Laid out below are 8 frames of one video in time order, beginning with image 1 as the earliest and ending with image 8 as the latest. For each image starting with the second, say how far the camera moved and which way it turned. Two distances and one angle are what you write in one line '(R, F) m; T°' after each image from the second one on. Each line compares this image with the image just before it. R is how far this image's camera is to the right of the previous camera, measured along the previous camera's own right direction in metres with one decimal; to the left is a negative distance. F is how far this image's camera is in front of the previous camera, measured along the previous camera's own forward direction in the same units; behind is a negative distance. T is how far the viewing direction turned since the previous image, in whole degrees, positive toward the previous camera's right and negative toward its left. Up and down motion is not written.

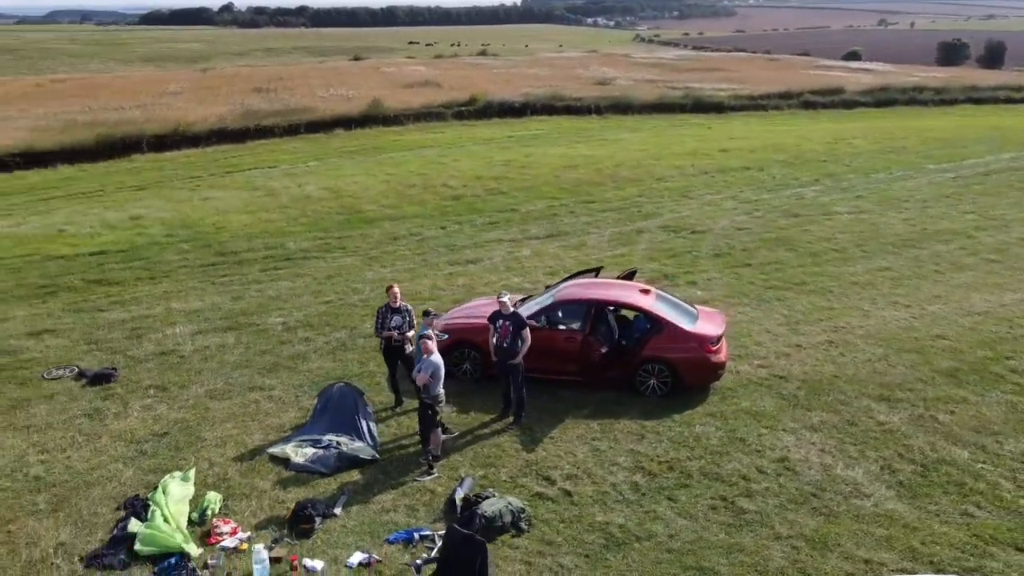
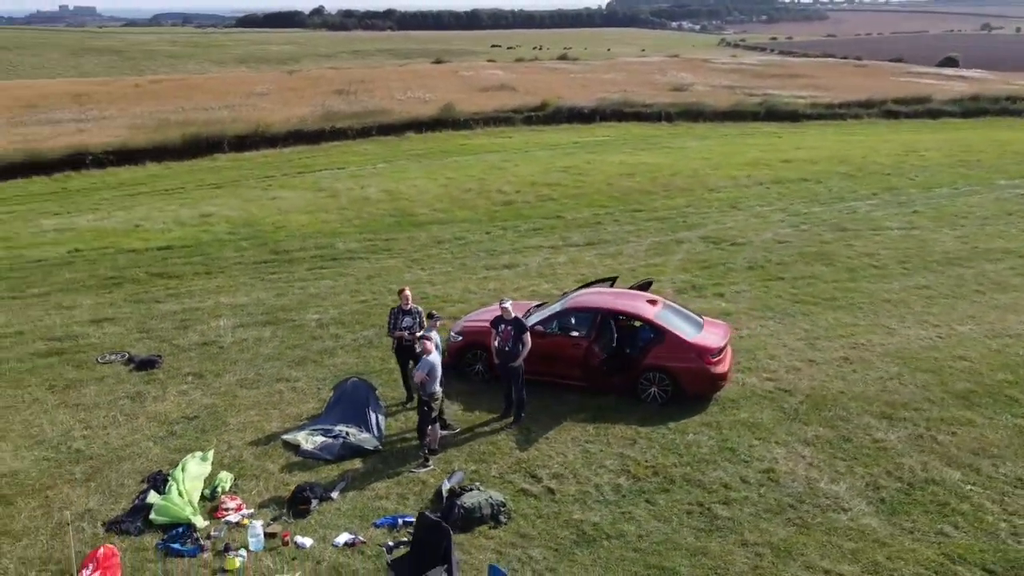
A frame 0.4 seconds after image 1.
(+0.9, -0.5) m; -5°
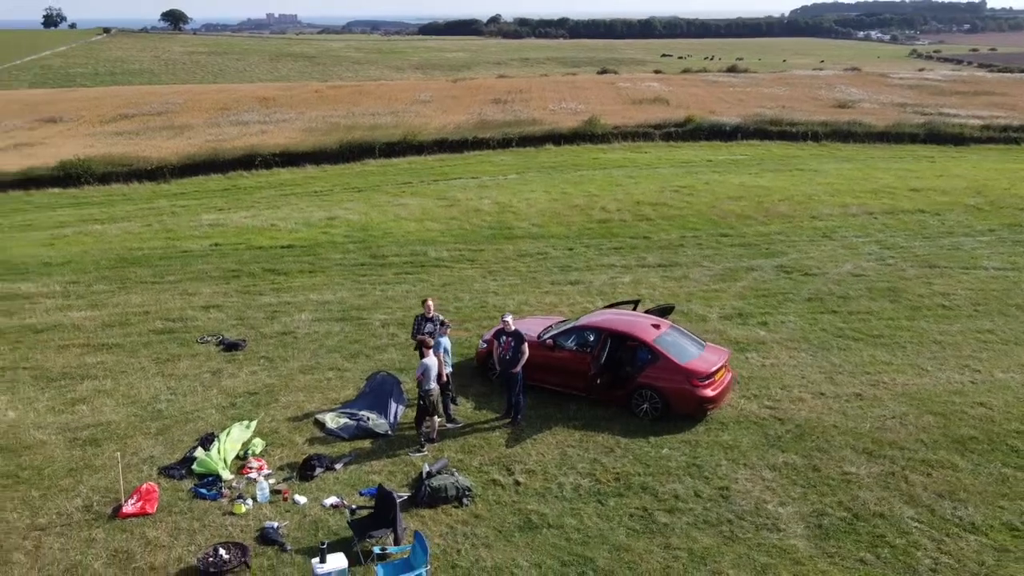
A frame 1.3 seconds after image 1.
(+2.1, -1.2) m; -11°
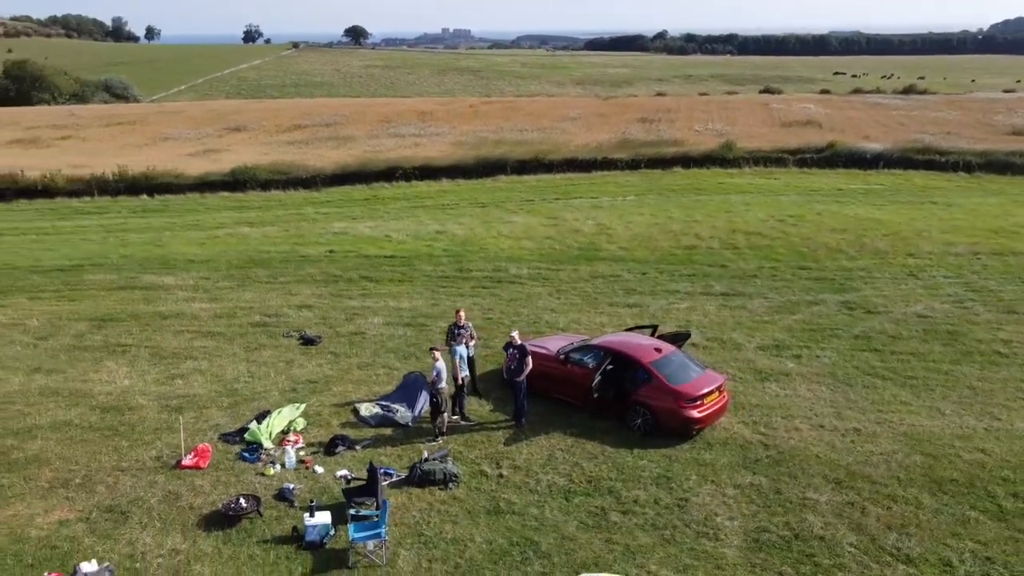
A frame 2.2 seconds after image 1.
(+2.2, -1.4) m; -11°
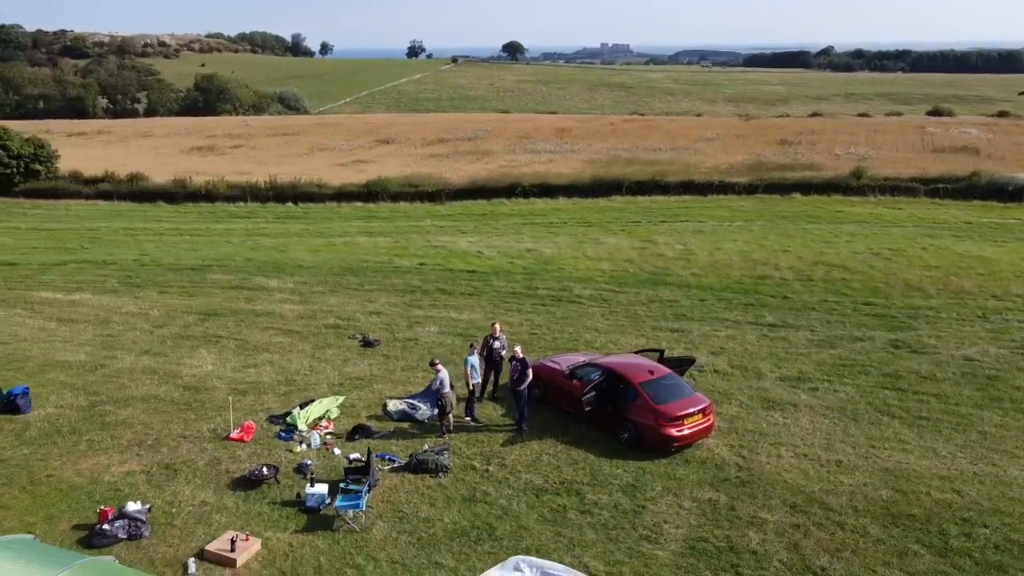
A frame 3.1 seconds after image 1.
(+2.4, -1.5) m; -10°
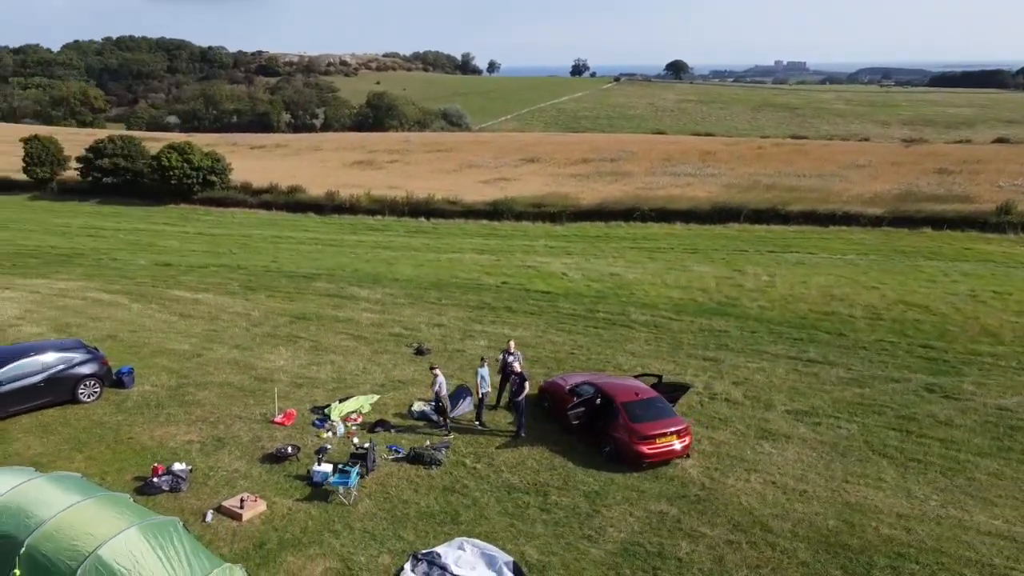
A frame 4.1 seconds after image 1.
(+3.0, -1.7) m; -11°
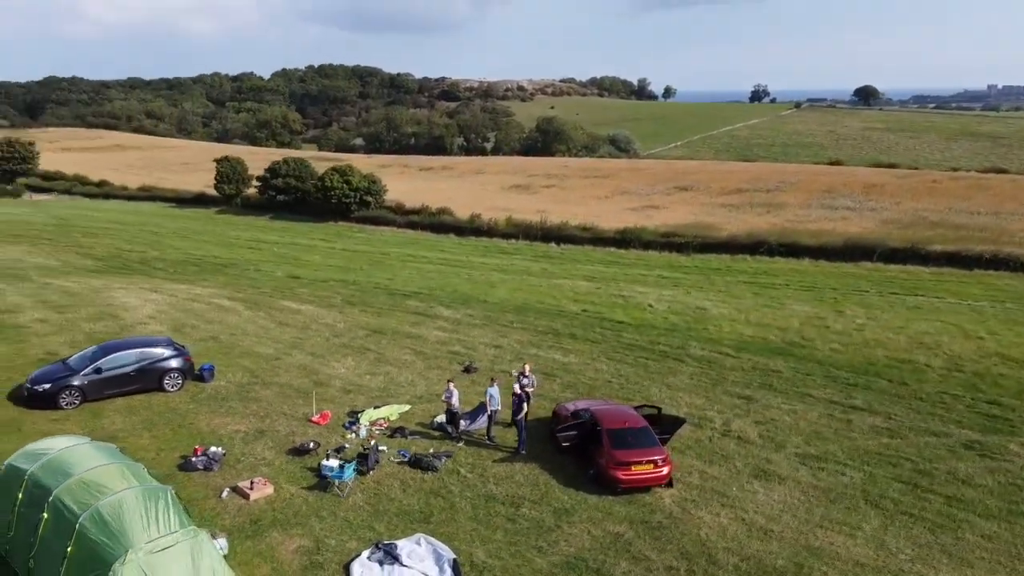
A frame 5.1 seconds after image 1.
(+3.5, -1.1) m; -12°
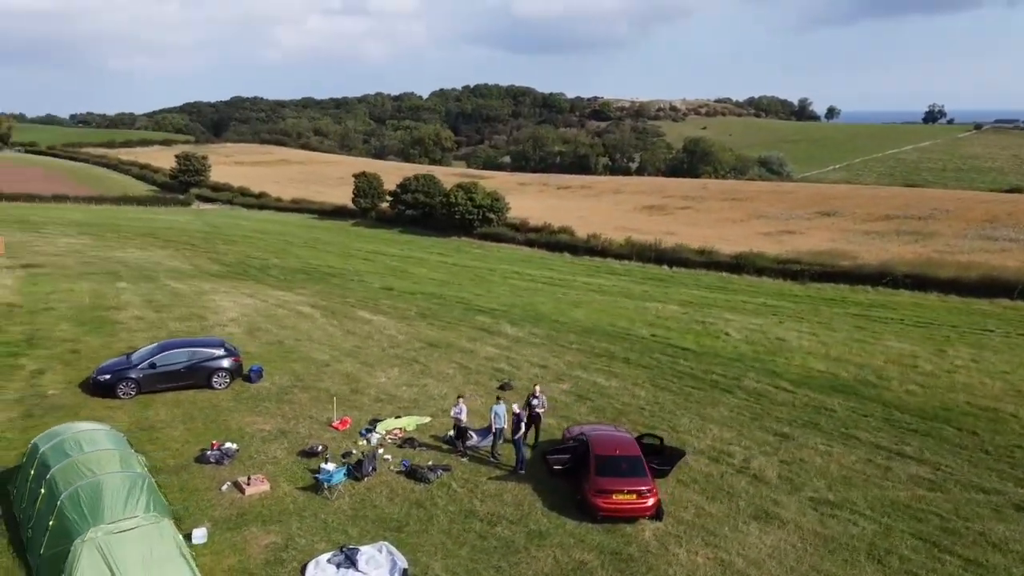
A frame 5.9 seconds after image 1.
(+3.1, +0.1) m; -10°
